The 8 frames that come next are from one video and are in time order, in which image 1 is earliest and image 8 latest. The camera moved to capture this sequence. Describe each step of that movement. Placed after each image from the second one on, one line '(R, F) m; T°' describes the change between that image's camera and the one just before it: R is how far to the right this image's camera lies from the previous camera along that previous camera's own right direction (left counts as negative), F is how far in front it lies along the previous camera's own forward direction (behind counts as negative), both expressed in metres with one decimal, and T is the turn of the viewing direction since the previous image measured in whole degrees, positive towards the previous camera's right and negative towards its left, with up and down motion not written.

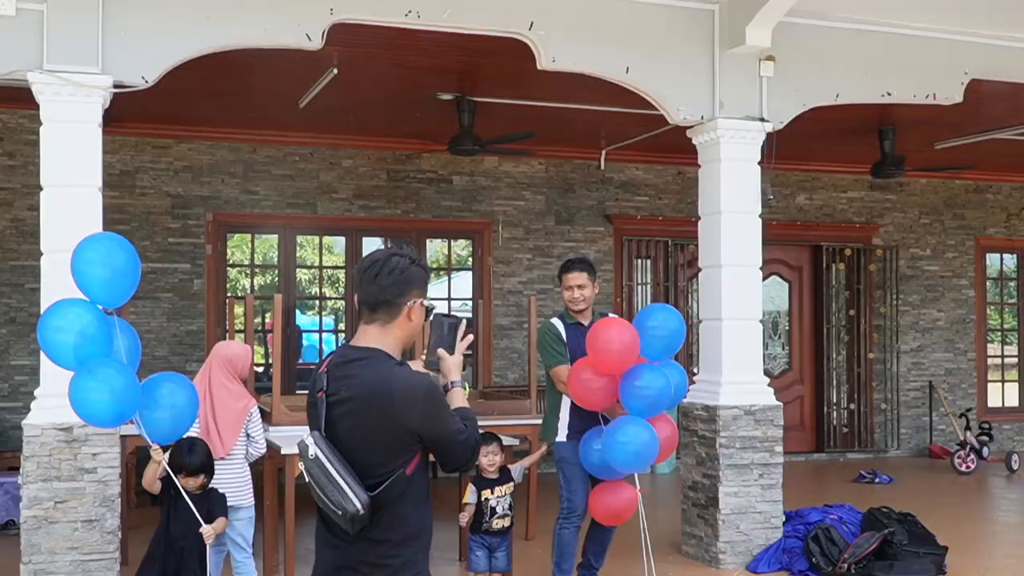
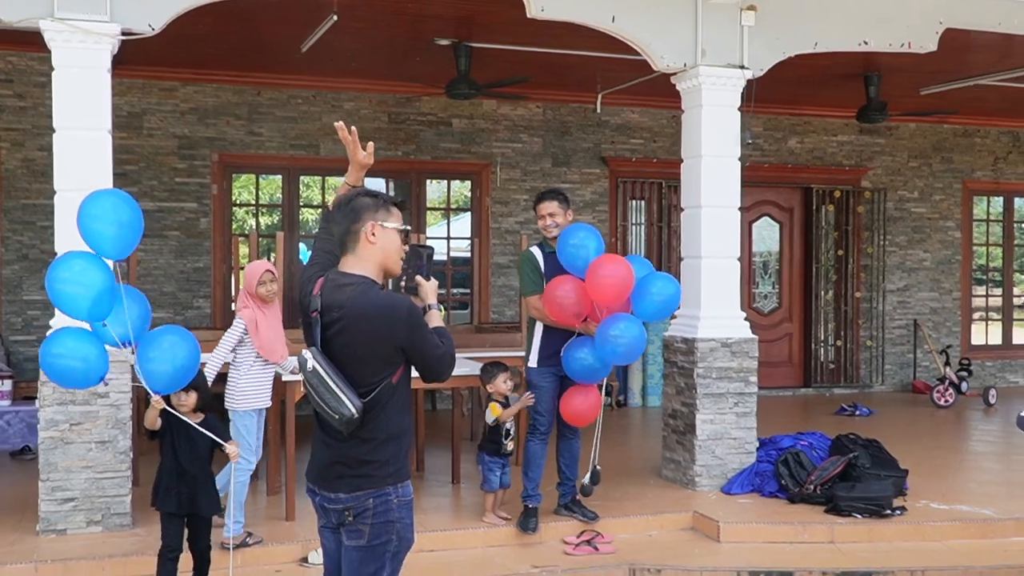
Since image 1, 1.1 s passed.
(+0.1, -0.3) m; 0°
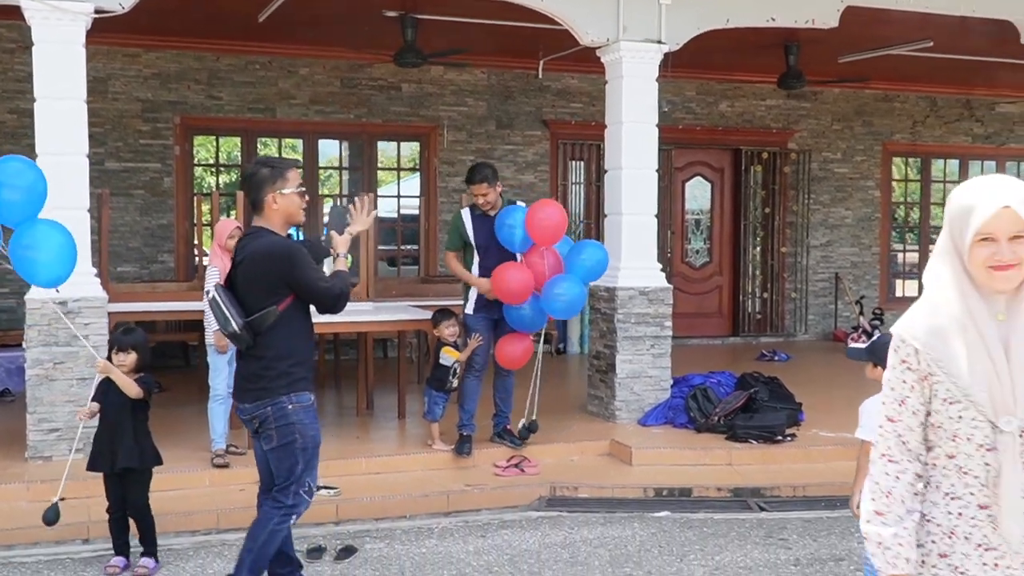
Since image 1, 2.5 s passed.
(+0.1, -0.7) m; +2°
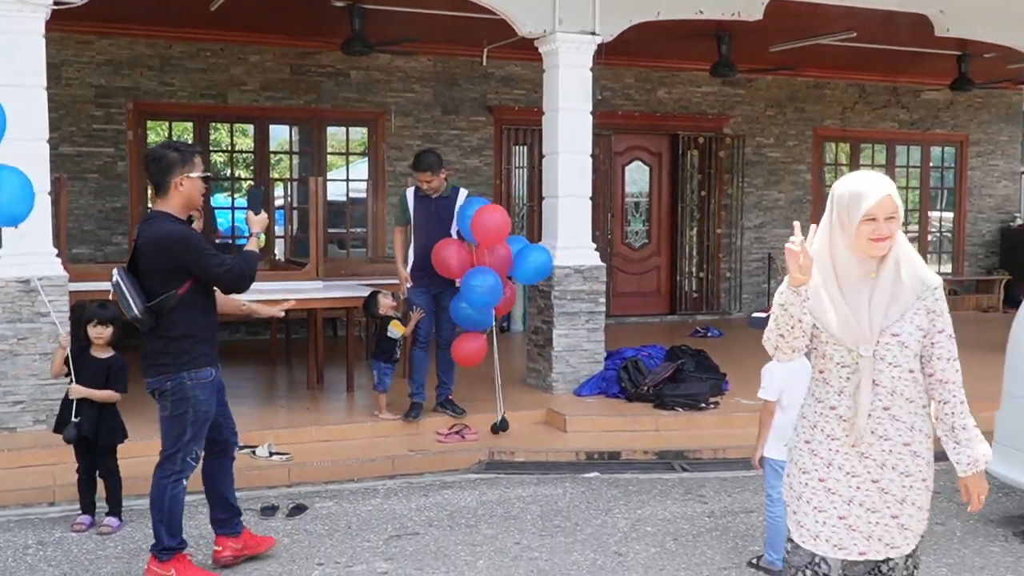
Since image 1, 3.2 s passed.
(+0.1, -0.4) m; +2°
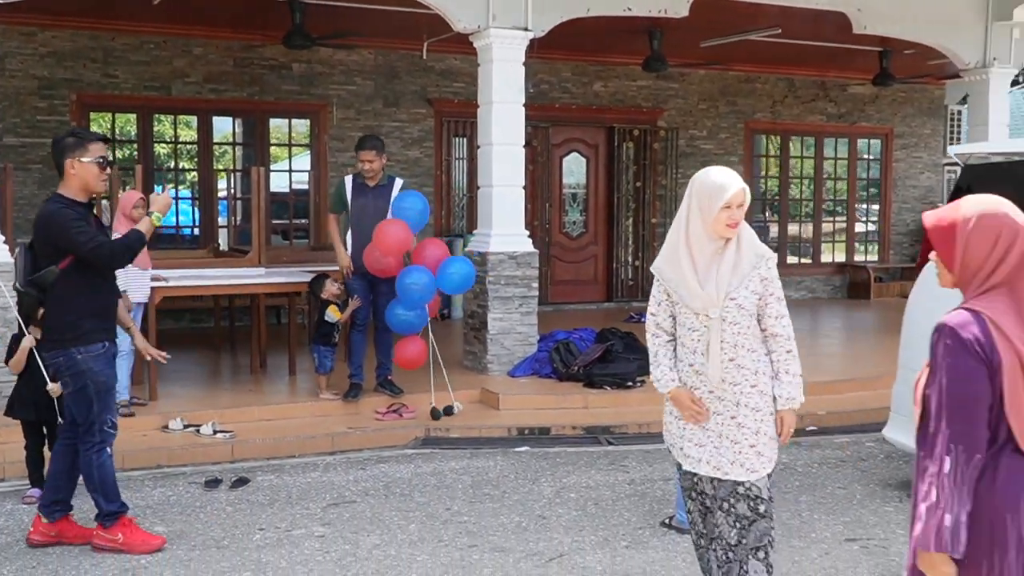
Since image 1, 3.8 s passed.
(+0.1, -0.3) m; +3°
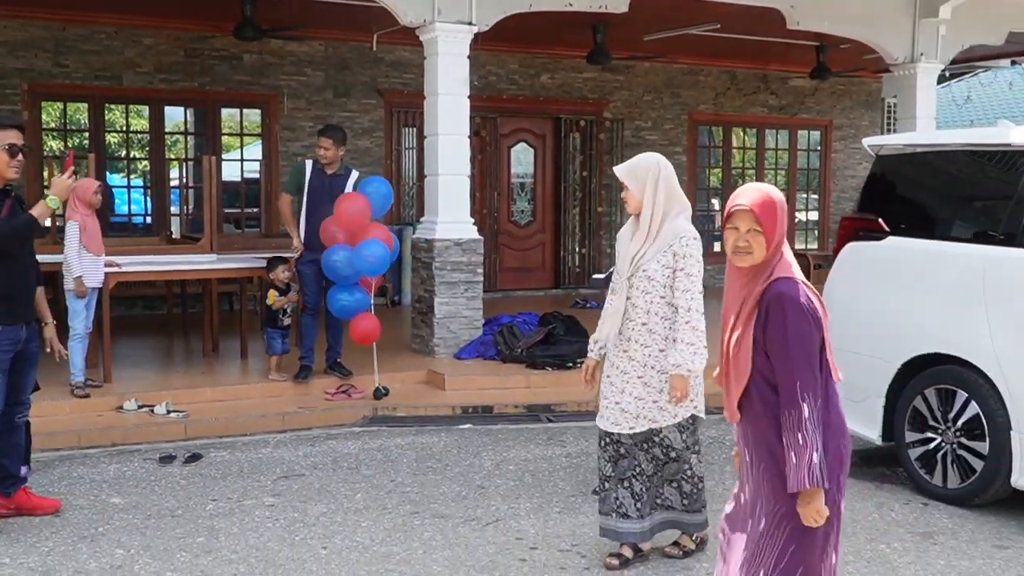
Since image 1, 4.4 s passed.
(+0.1, -0.3) m; +2°
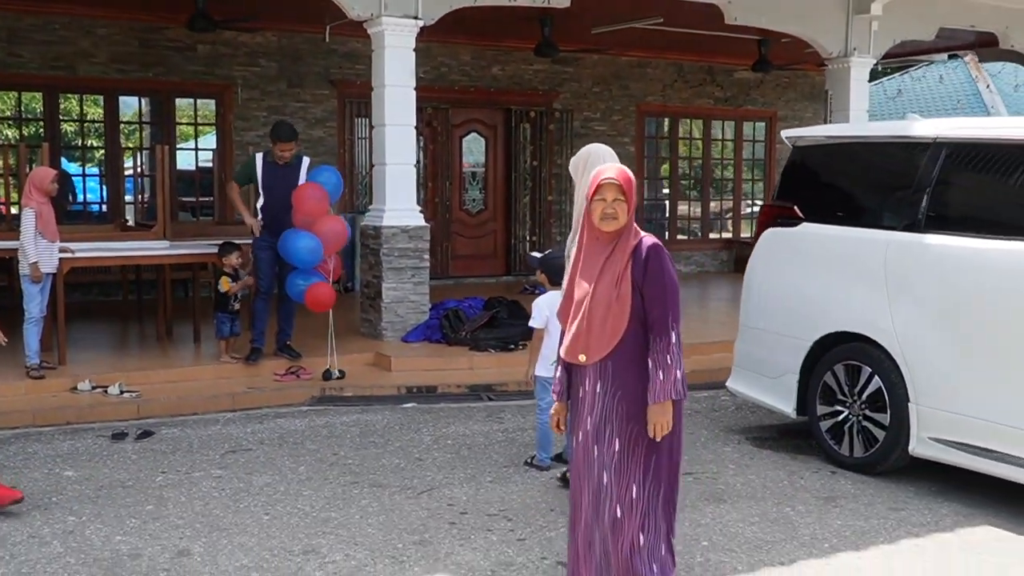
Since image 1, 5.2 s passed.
(+0.1, -0.3) m; +2°
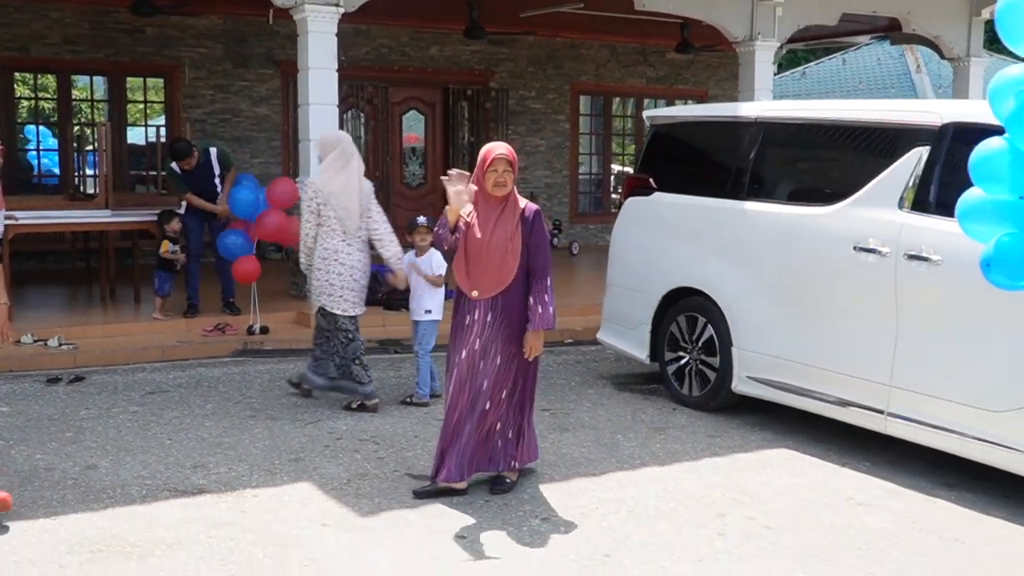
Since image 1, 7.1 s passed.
(+0.5, -0.8) m; +1°
